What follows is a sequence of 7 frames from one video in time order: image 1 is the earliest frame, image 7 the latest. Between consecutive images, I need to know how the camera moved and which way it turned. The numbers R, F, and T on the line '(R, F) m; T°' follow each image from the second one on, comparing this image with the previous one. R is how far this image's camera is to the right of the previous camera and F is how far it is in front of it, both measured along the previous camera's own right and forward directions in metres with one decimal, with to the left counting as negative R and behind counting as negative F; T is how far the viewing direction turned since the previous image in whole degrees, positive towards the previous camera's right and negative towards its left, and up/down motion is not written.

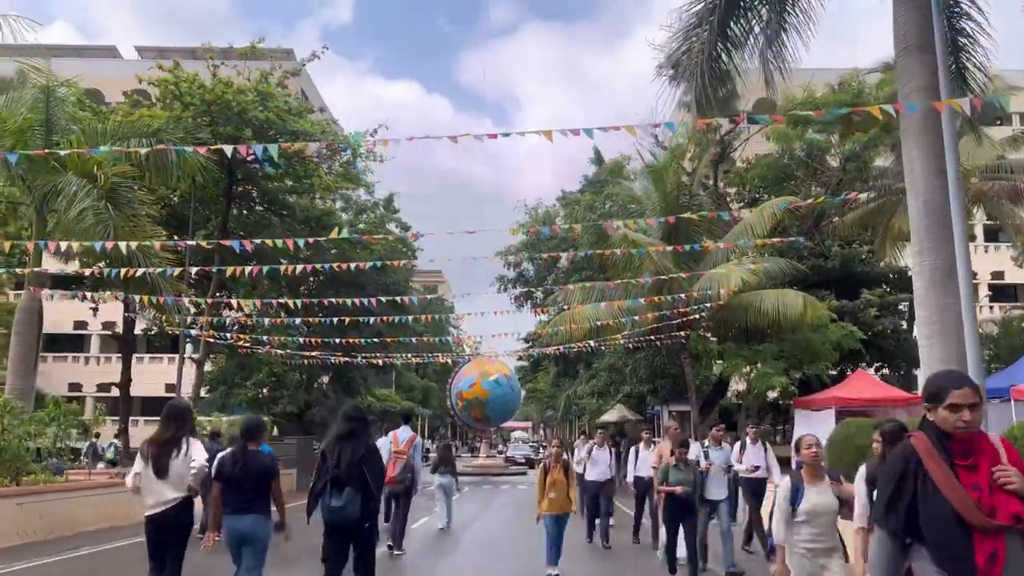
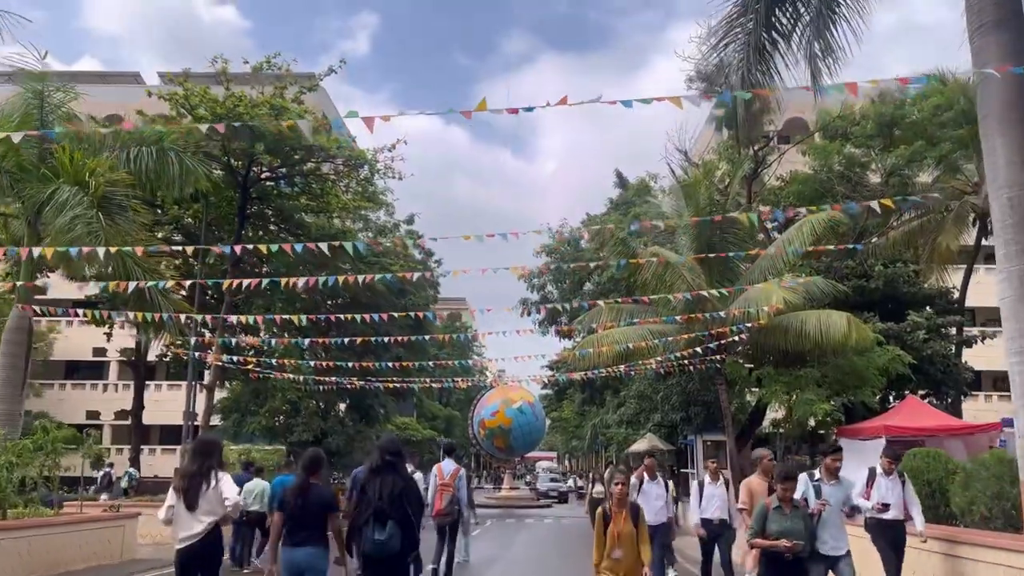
(0.0, +1.2) m; -2°
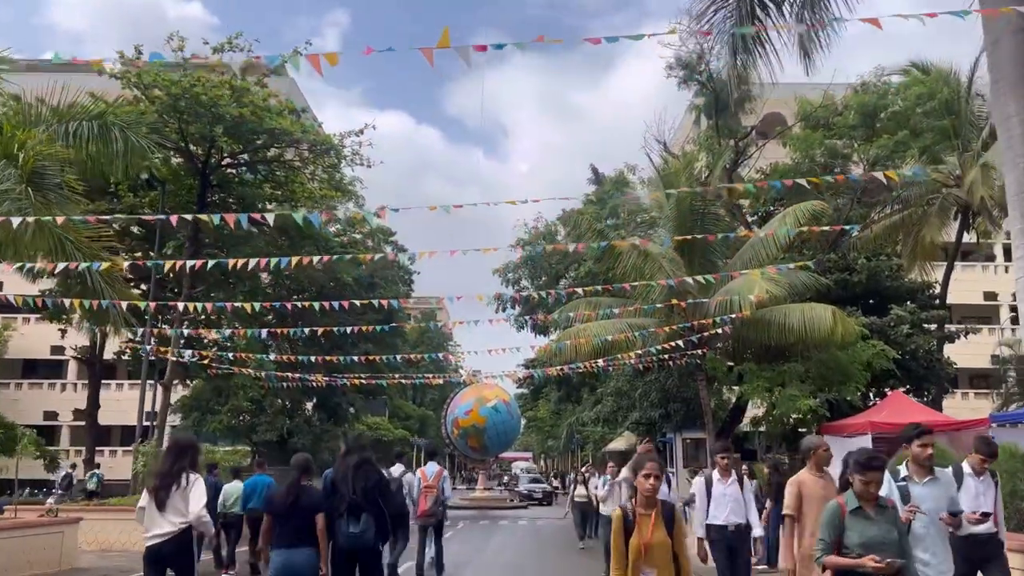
(0.0, +0.9) m; +2°
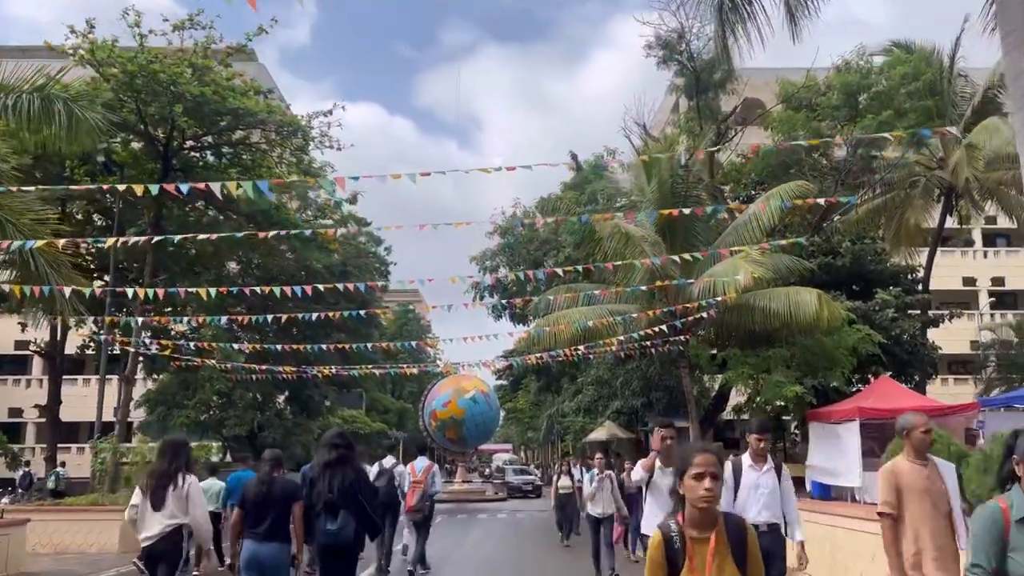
(0.0, +0.7) m; +1°
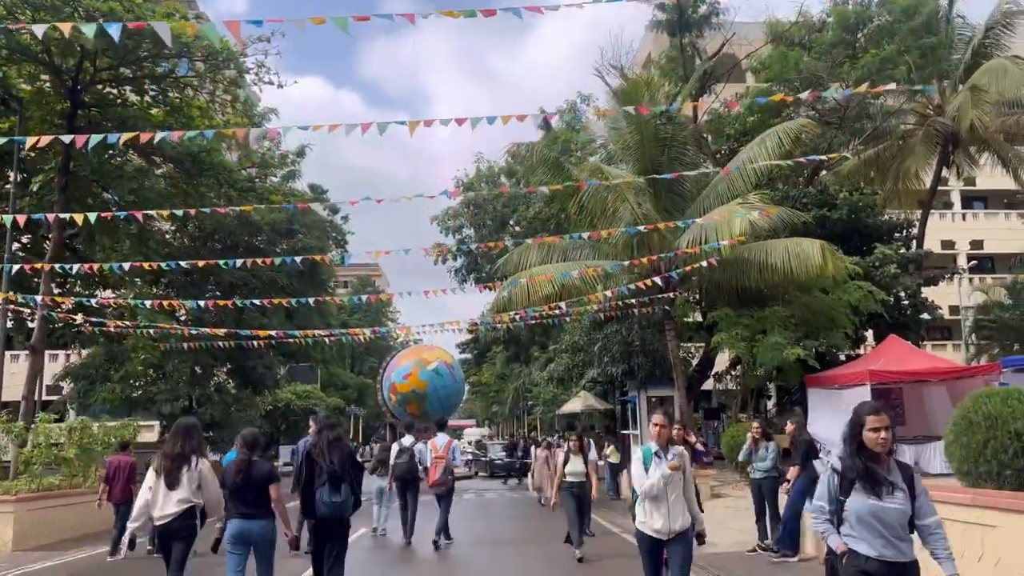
(-0.1, +2.3) m; +2°
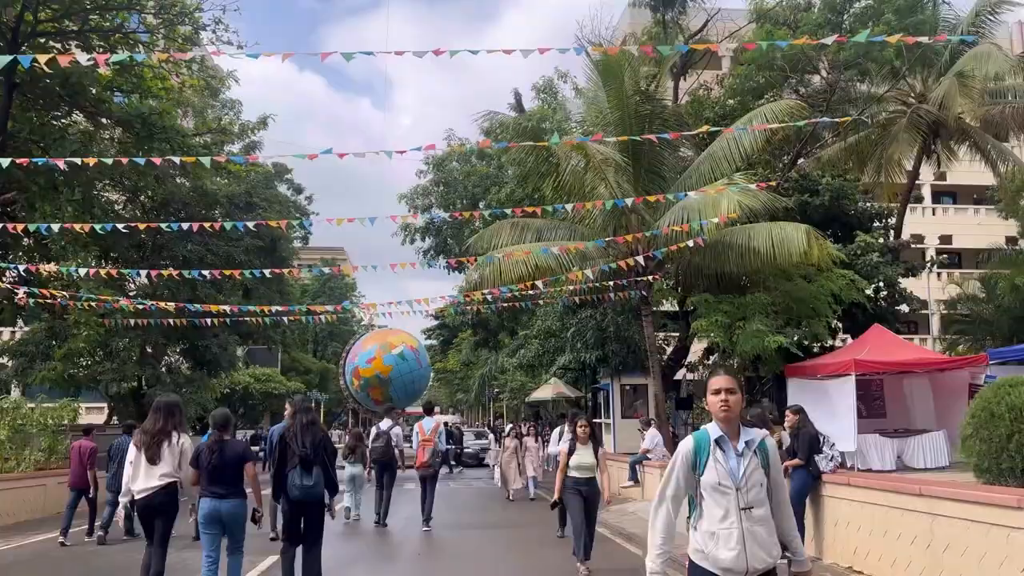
(-0.1, +0.9) m; +2°
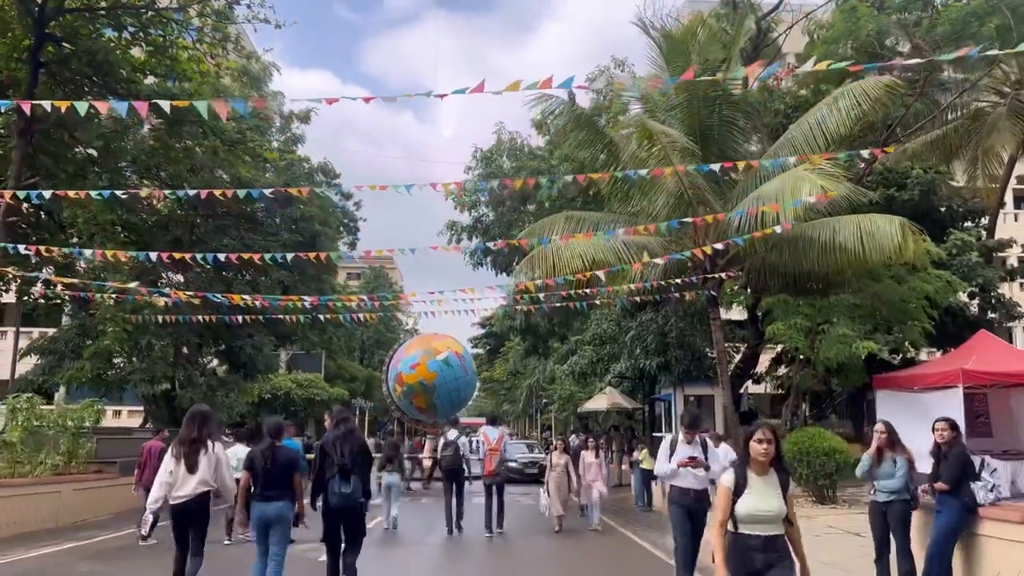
(-0.1, +1.6) m; -3°
